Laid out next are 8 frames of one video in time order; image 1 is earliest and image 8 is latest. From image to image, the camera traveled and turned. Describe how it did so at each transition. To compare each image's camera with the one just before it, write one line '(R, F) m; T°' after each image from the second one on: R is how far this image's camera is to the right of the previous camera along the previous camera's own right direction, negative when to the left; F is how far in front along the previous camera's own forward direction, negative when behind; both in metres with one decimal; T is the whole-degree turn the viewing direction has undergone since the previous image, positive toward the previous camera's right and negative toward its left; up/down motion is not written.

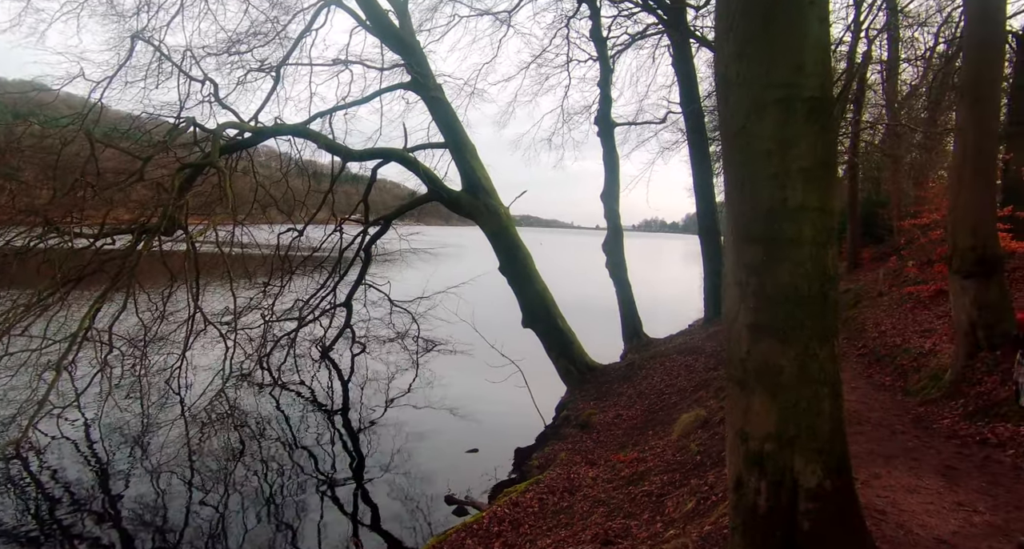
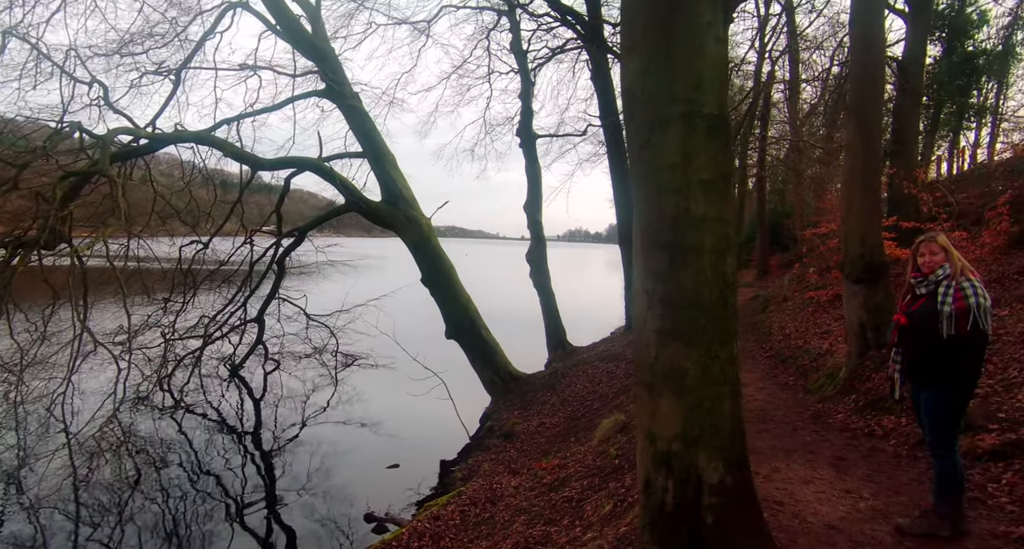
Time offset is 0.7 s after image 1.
(+0.1, 0.0) m; +7°
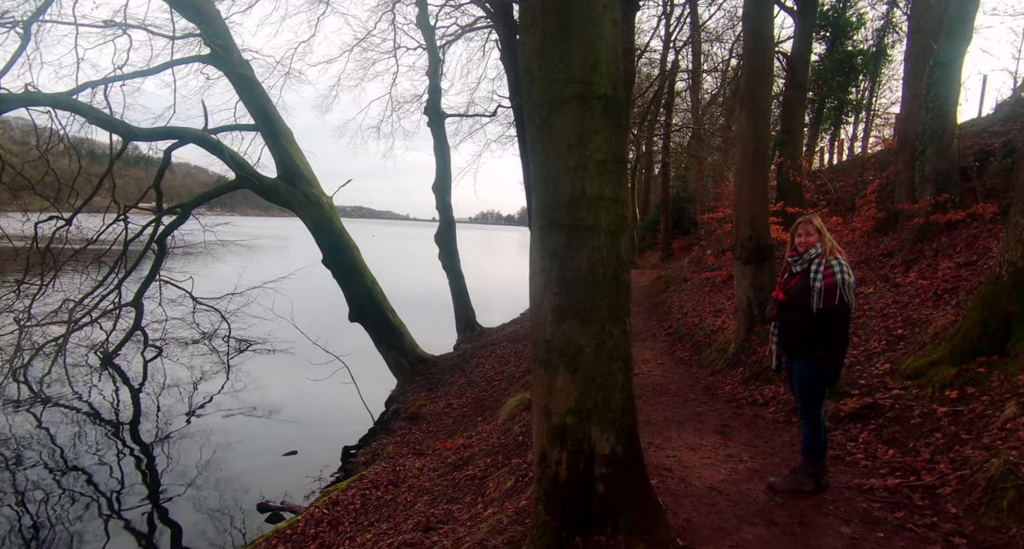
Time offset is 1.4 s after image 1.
(+0.1, 0.0) m; +8°
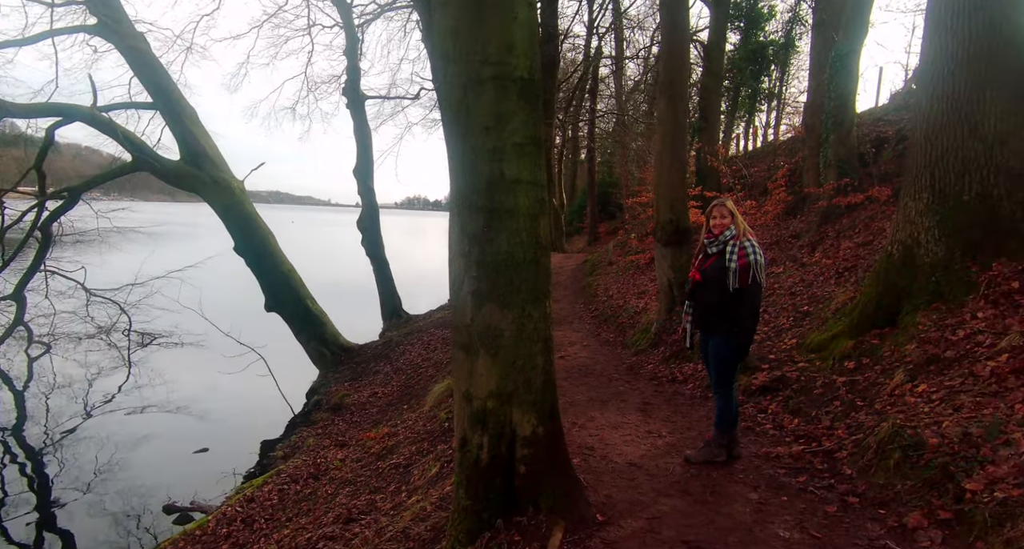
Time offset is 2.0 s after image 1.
(+0.1, 0.0) m; +6°
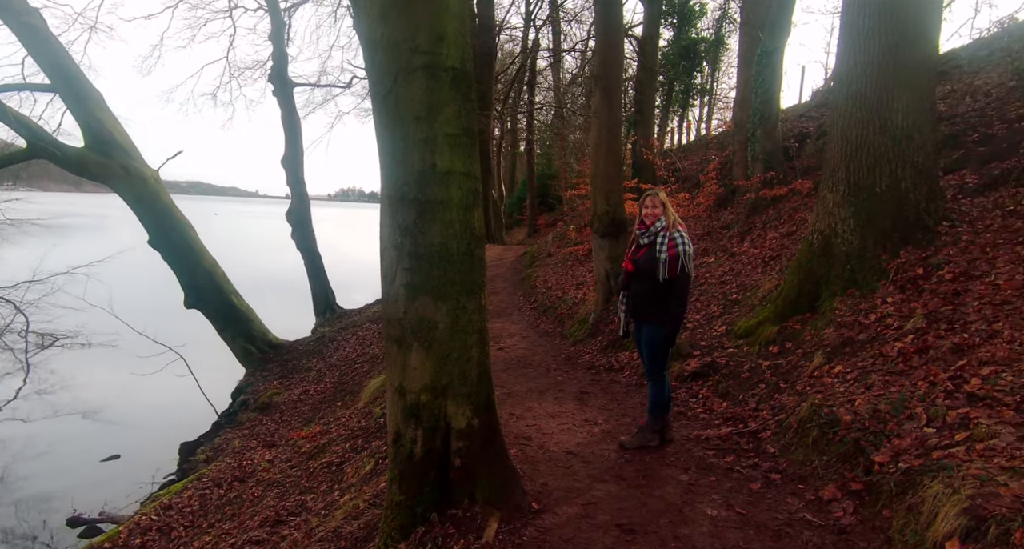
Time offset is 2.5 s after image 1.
(+0.1, 0.0) m; +6°
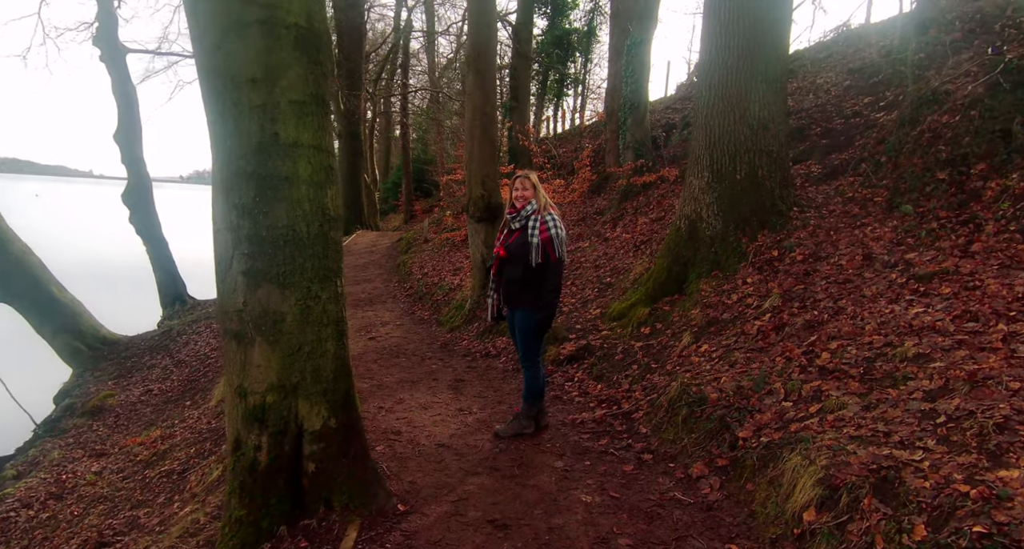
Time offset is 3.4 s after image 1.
(+0.1, +0.3) m; +11°
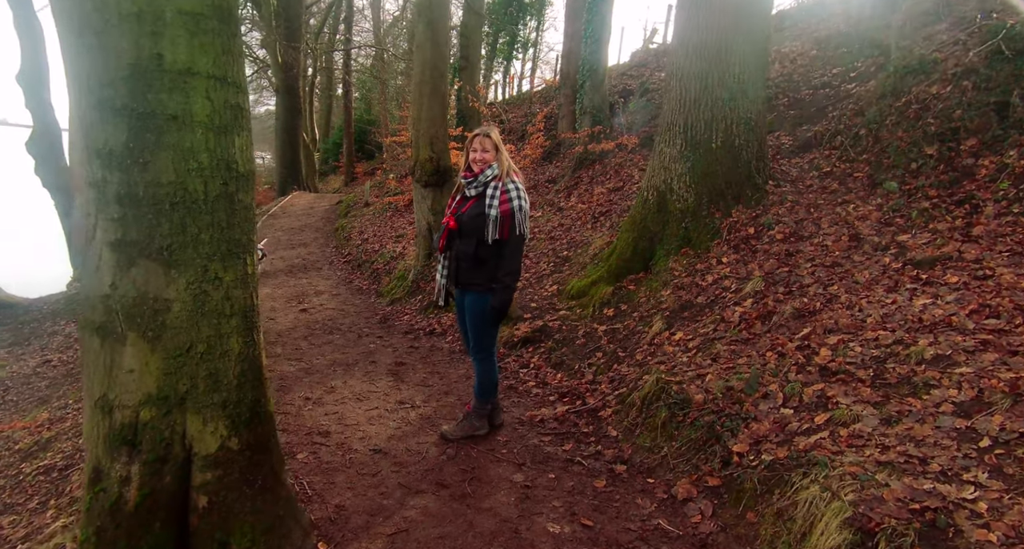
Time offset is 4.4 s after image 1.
(-0.1, +0.8) m; +5°
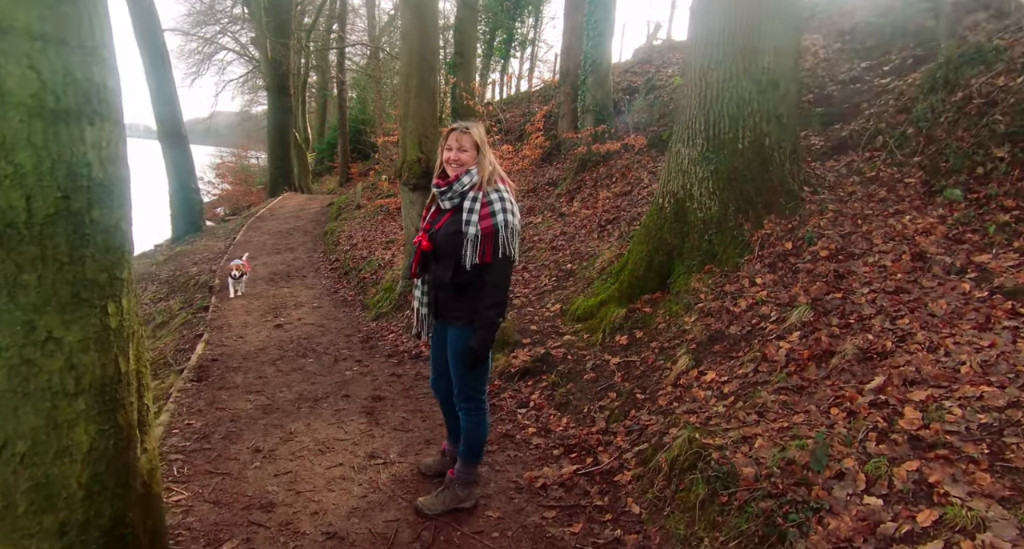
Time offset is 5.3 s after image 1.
(0.0, +0.8) m; 0°
